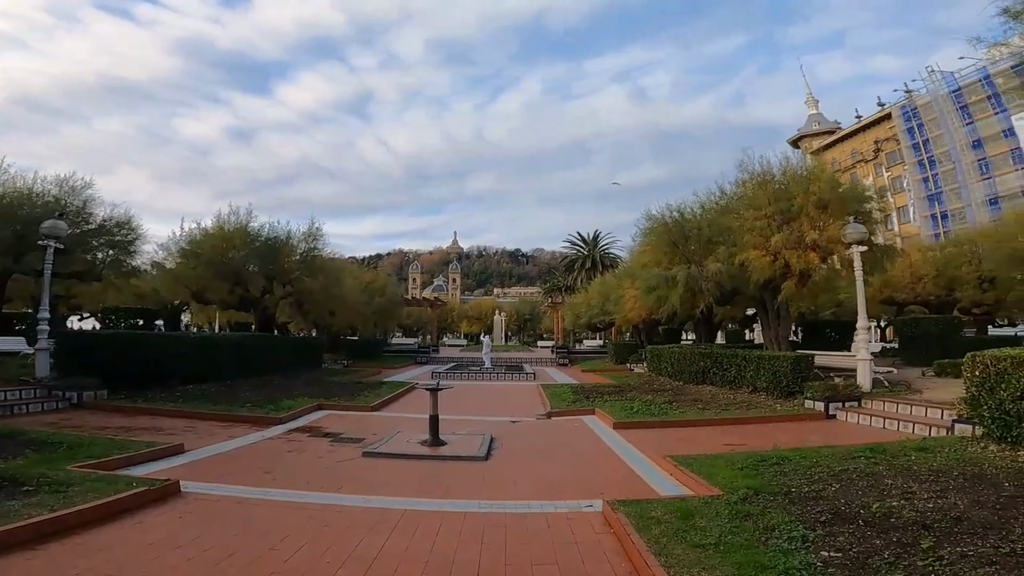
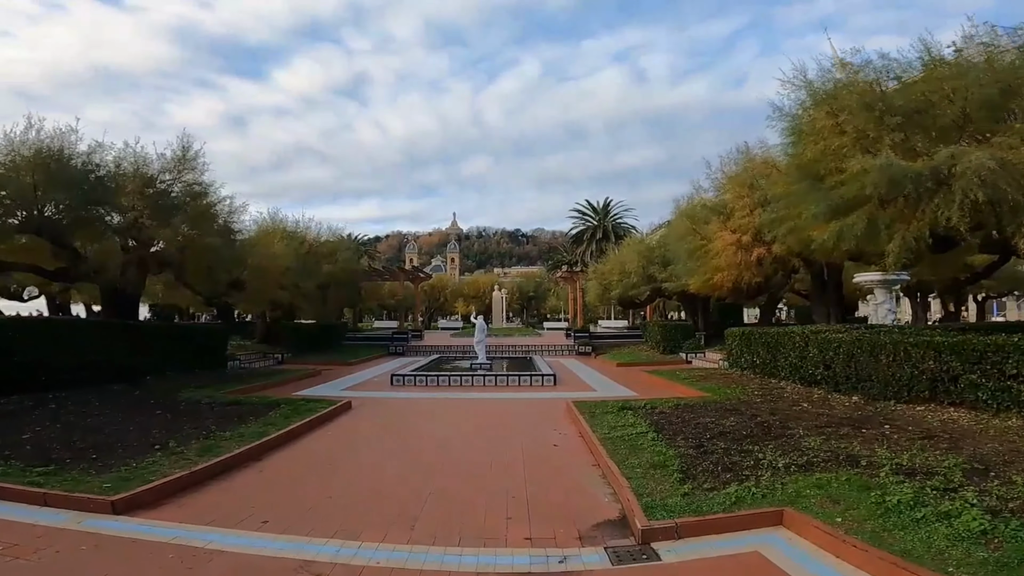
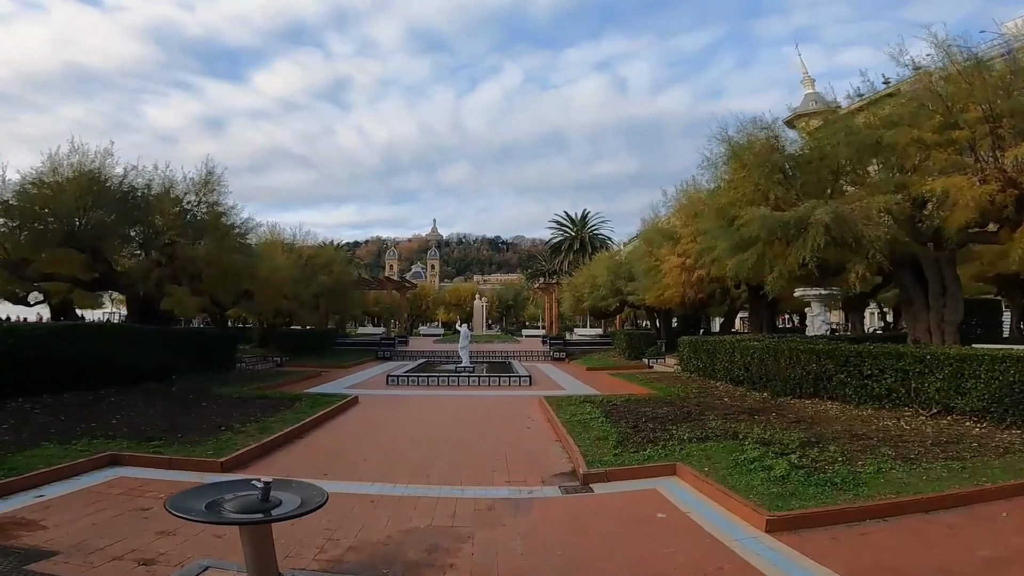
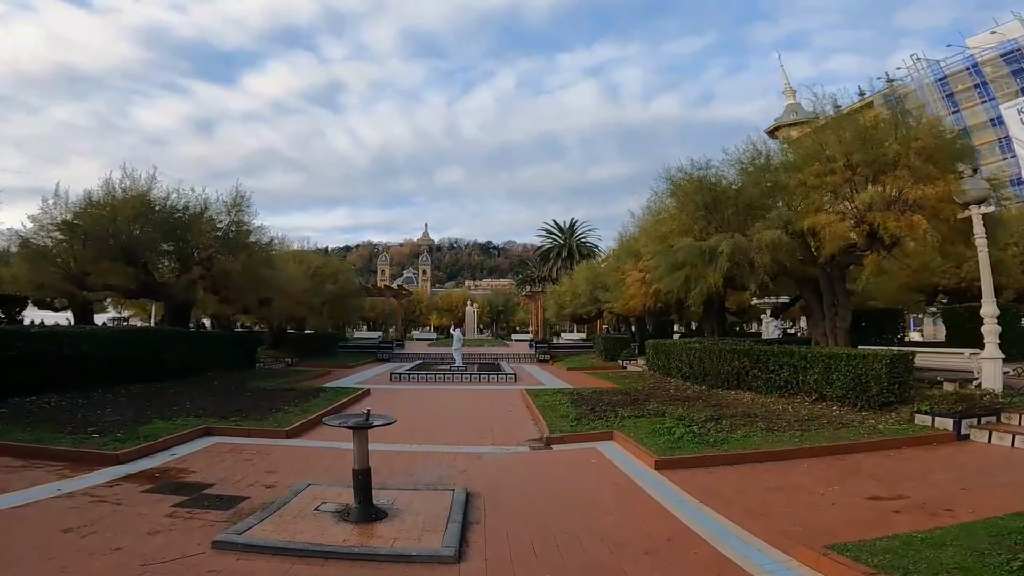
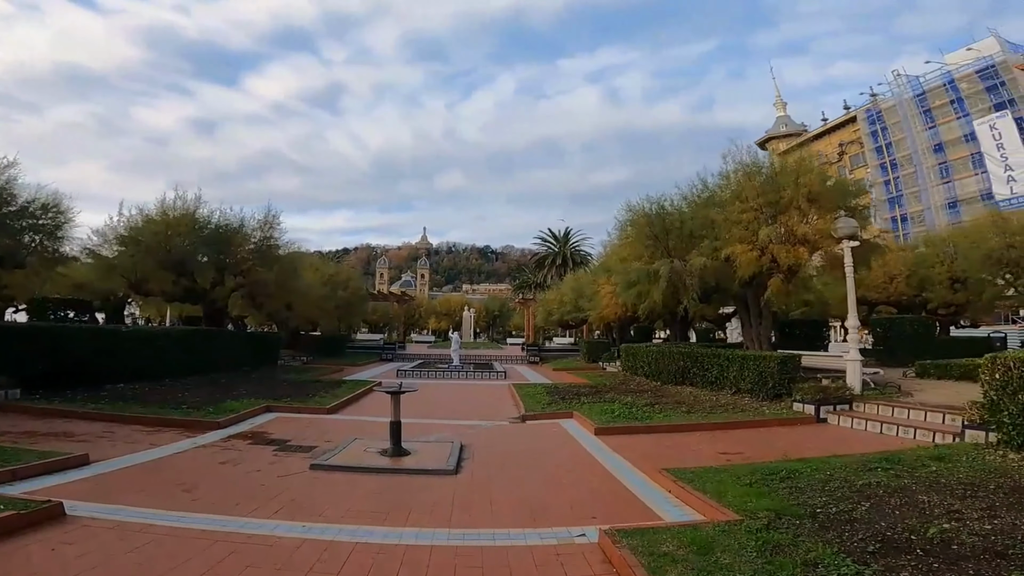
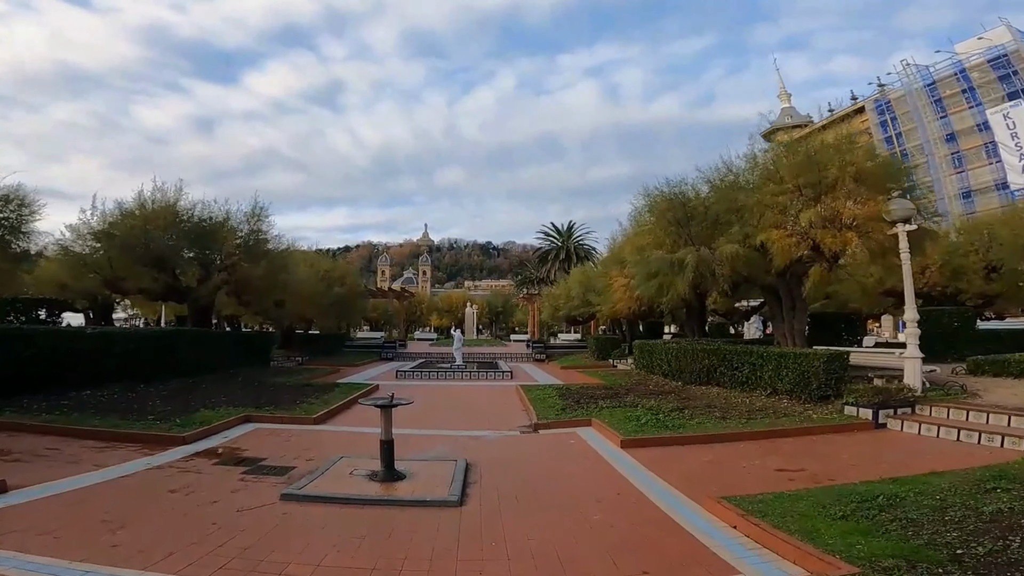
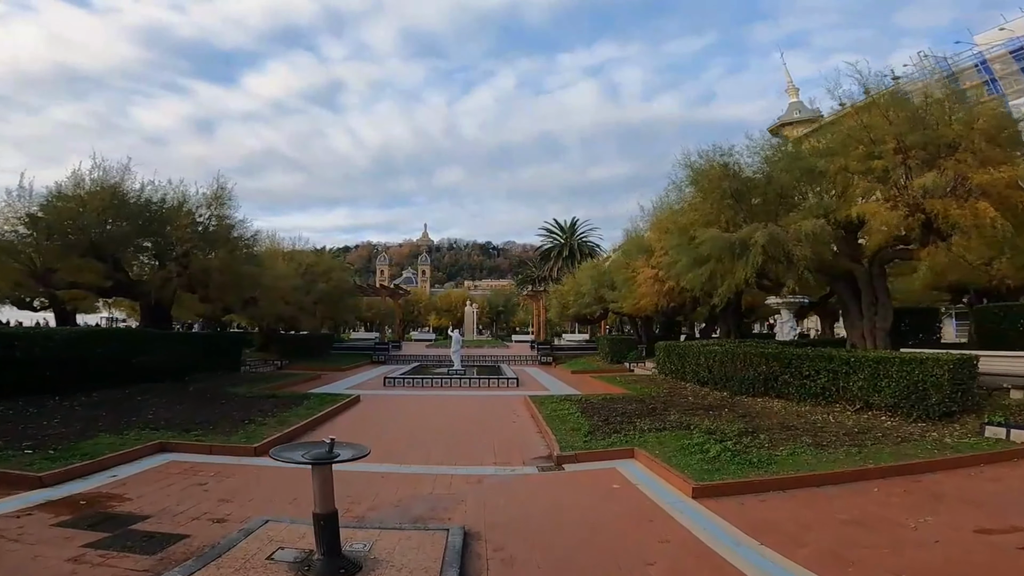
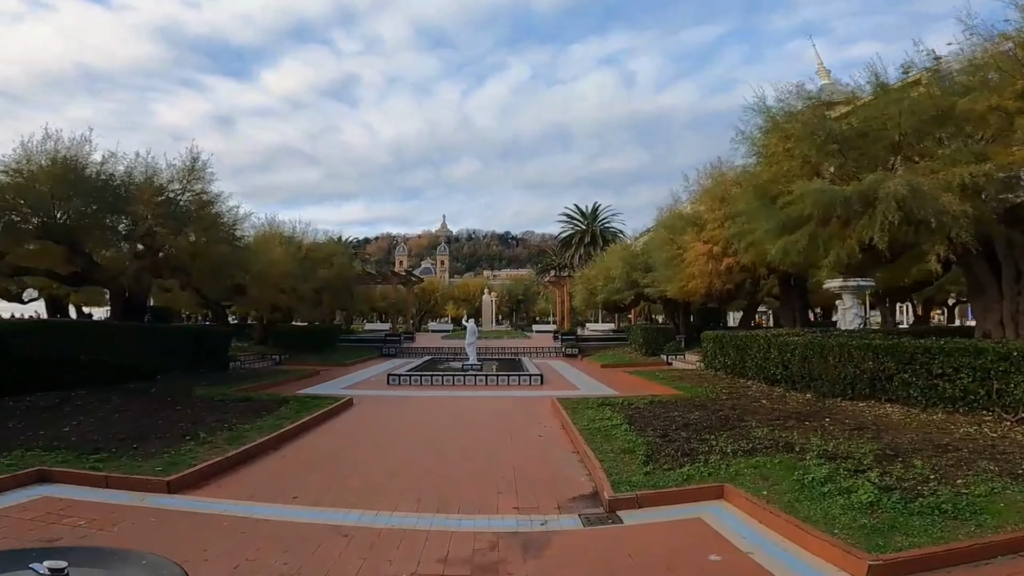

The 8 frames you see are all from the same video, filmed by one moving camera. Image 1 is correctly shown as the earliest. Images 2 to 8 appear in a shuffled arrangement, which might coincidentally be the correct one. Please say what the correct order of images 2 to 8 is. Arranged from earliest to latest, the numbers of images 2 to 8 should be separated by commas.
5, 6, 4, 7, 3, 8, 2
